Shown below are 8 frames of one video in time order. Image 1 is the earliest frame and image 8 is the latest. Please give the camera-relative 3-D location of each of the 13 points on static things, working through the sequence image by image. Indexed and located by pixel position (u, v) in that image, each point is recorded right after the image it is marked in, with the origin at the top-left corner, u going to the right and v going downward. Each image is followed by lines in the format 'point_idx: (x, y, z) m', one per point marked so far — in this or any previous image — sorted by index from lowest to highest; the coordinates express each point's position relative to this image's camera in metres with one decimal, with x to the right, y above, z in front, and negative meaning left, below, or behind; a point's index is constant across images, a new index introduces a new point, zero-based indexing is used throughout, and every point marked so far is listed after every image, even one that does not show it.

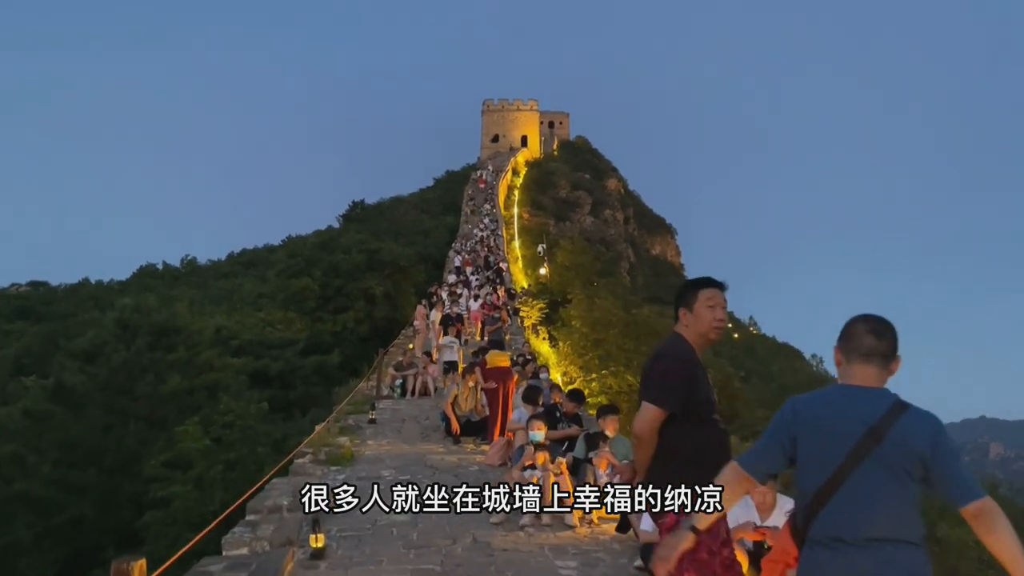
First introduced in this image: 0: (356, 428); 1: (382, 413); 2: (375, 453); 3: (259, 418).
0: (-2.1, -1.9, +11.9) m
1: (-2.0, -1.9, +13.2) m
2: (-1.6, -2.0, +10.4) m
3: (-4.6, -2.4, +15.8) m
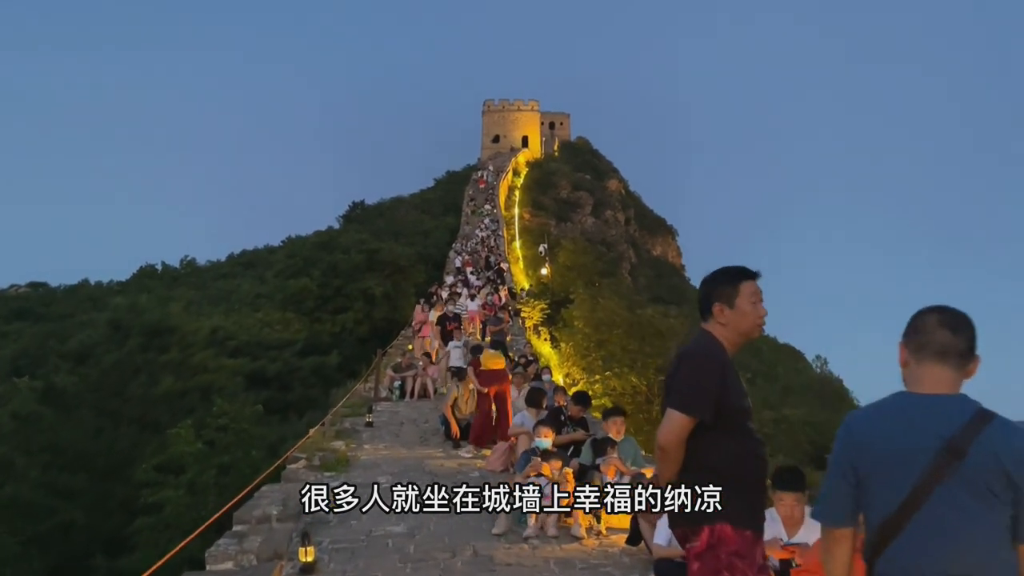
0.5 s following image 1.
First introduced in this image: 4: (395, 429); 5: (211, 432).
0: (-2.1, -1.9, +11.5) m
1: (-1.9, -1.9, +12.8) m
2: (-1.6, -1.9, +10.0) m
3: (-4.6, -2.4, +15.4) m
4: (-1.6, -1.9, +11.8) m
5: (-5.0, -2.4, +14.4) m
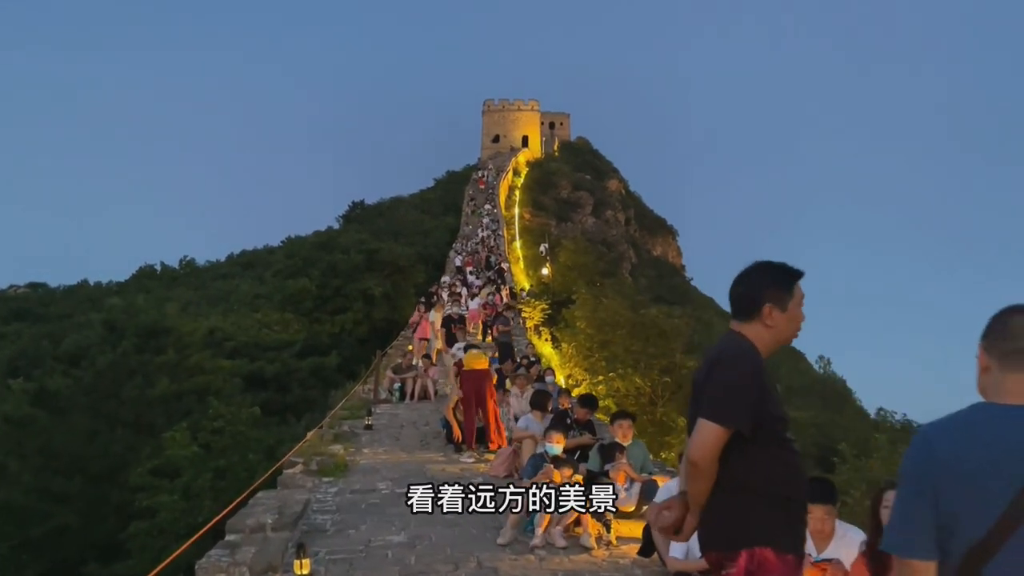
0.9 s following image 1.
0: (-2.1, -1.9, +11.2) m
1: (-1.9, -1.9, +12.5) m
2: (-1.6, -1.9, +9.7) m
3: (-4.5, -2.4, +15.1) m
4: (-1.5, -1.9, +11.5) m
5: (-4.9, -2.4, +14.1) m
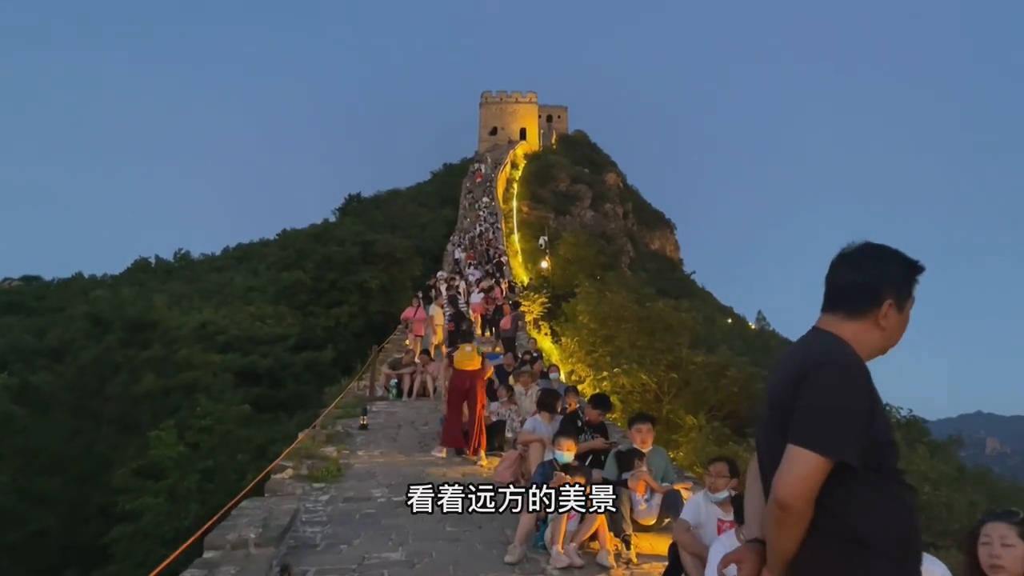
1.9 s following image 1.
0: (-2.0, -1.8, +10.6) m
1: (-1.9, -1.8, +11.9) m
2: (-1.5, -1.8, +9.0) m
3: (-4.5, -2.2, +14.4) m
4: (-1.5, -1.8, +10.8) m
5: (-4.9, -2.3, +13.4) m
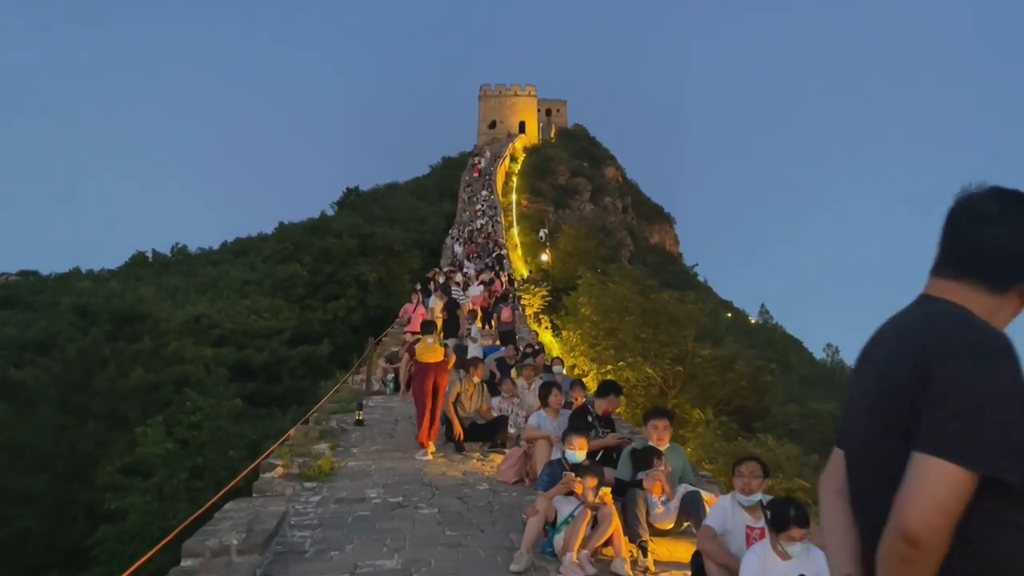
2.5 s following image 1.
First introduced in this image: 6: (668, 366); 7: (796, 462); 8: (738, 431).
0: (-2.0, -1.7, +10.1) m
1: (-1.8, -1.6, +11.4) m
2: (-1.5, -1.7, +8.5) m
3: (-4.5, -2.1, +13.9) m
4: (-1.5, -1.7, +10.3) m
5: (-4.9, -2.1, +12.9) m
6: (+3.0, -1.5, +16.8) m
7: (+4.5, -2.7, +13.6) m
8: (+4.1, -2.6, +15.8) m
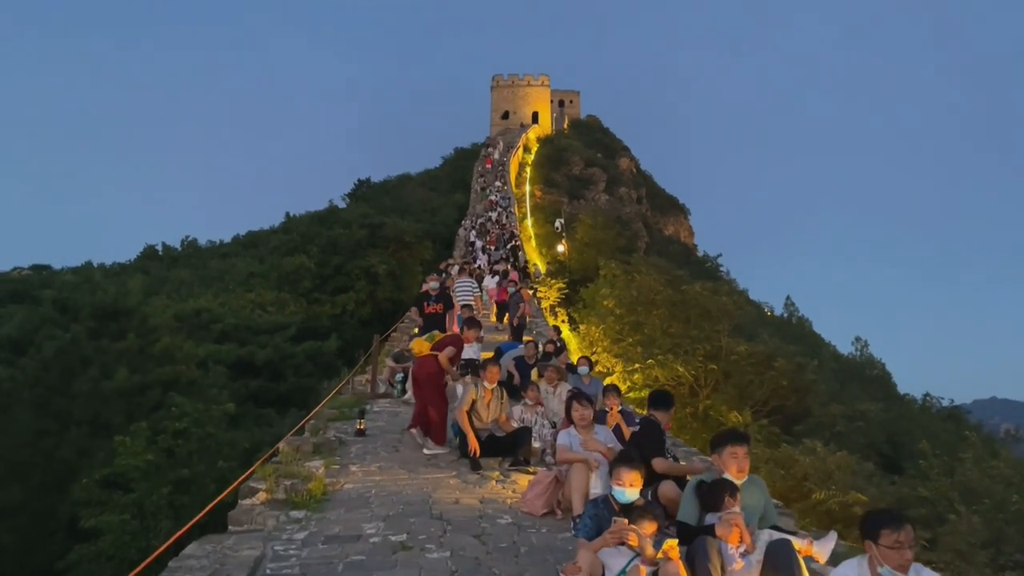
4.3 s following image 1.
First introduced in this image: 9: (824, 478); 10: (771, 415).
0: (-1.8, -1.6, +8.8) m
1: (-1.6, -1.5, +10.1) m
2: (-1.3, -1.6, +7.2) m
3: (-4.2, -2.0, +12.7) m
4: (-1.2, -1.6, +9.0) m
5: (-4.6, -2.0, +11.7) m
6: (+3.3, -1.3, +15.4) m
7: (+4.8, -2.6, +12.3) m
8: (+4.4, -2.4, +14.4) m
9: (+4.2, -2.6, +11.8) m
10: (+4.7, -2.3, +16.0) m
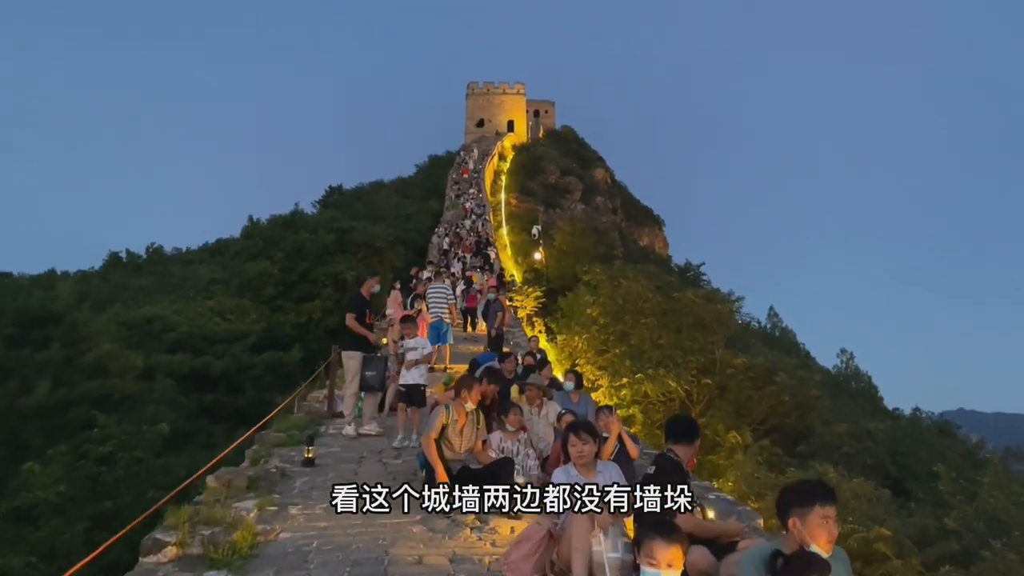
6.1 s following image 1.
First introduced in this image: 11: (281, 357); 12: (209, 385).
0: (-1.9, -1.6, +7.3) m
1: (-1.8, -1.5, +8.6) m
2: (-1.4, -1.6, +5.8) m
3: (-4.5, -2.0, +11.1) m
4: (-1.4, -1.6, +7.6) m
5: (-4.9, -2.0, +10.1) m
6: (+3.0, -1.4, +14.1) m
7: (+4.5, -2.7, +10.9) m
8: (+4.1, -2.6, +13.1) m
9: (+3.9, -2.6, +10.5) m
10: (+4.3, -2.5, +14.7) m
11: (-5.2, -1.5, +19.4) m
12: (-6.7, -2.1, +19.2) m
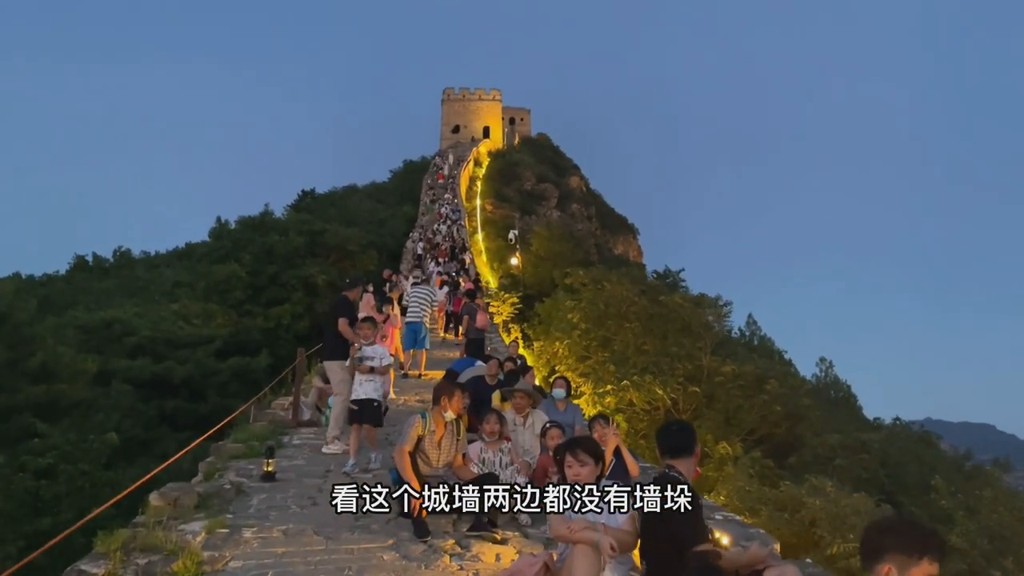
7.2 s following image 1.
0: (-2.1, -1.5, +6.5) m
1: (-2.0, -1.5, +7.8) m
2: (-1.5, -1.6, +5.0) m
3: (-4.7, -2.0, +10.2) m
4: (-1.6, -1.5, +6.8) m
5: (-5.1, -2.0, +9.2) m
6: (+2.6, -1.5, +13.4) m
7: (+4.2, -2.7, +10.3) m
8: (+3.7, -2.6, +12.5) m
9: (+3.7, -2.7, +9.8) m
10: (+4.0, -2.5, +14.0) m
11: (-5.7, -1.6, +18.5) m
12: (-7.2, -2.2, +18.2) m
